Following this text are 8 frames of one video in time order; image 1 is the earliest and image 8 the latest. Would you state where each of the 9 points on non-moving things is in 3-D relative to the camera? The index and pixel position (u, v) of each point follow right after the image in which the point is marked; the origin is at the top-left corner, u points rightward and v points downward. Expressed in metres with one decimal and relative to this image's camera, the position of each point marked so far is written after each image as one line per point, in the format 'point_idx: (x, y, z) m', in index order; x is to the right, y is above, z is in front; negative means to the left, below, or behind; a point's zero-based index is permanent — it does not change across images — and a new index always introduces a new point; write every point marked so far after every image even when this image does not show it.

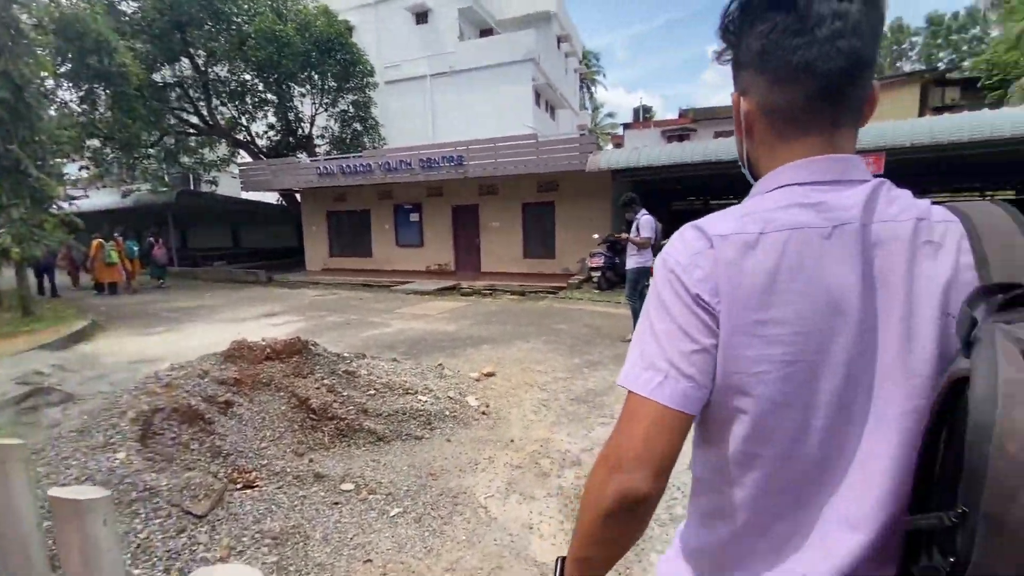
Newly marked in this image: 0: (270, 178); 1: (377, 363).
0: (-8.2, +3.7, +16.2) m
1: (-1.4, -0.8, +5.0) m
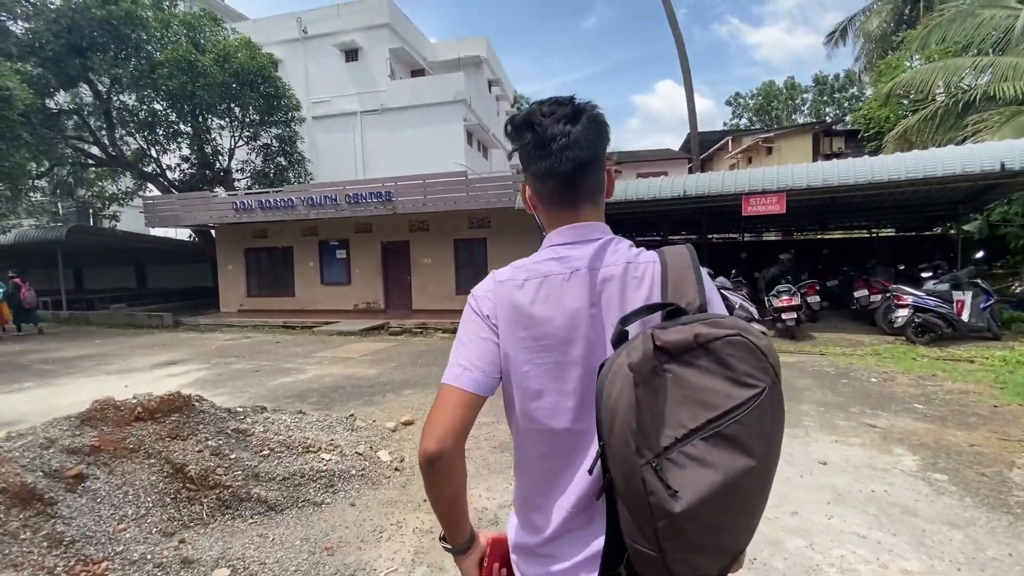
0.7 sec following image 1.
0: (-10.4, +2.3, +15.0) m
1: (-2.2, -1.2, +4.5) m
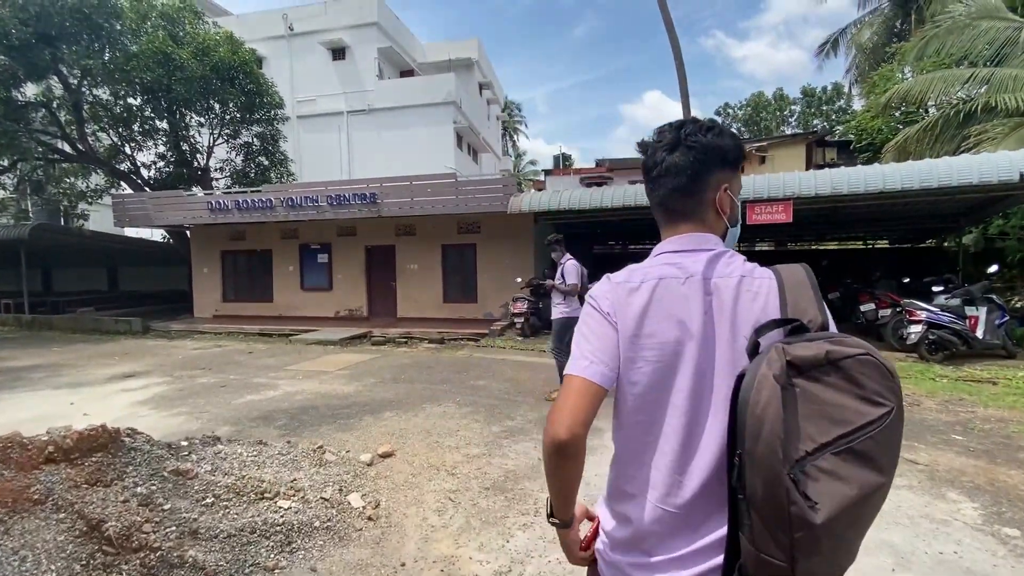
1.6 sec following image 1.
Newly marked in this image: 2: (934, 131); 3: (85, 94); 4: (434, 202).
0: (-10.6, +2.2, +14.2) m
1: (-2.2, -1.3, +3.8) m
2: (+11.1, +4.1, +12.7) m
3: (-13.9, +6.3, +15.8) m
4: (-1.9, +2.1, +12.1) m
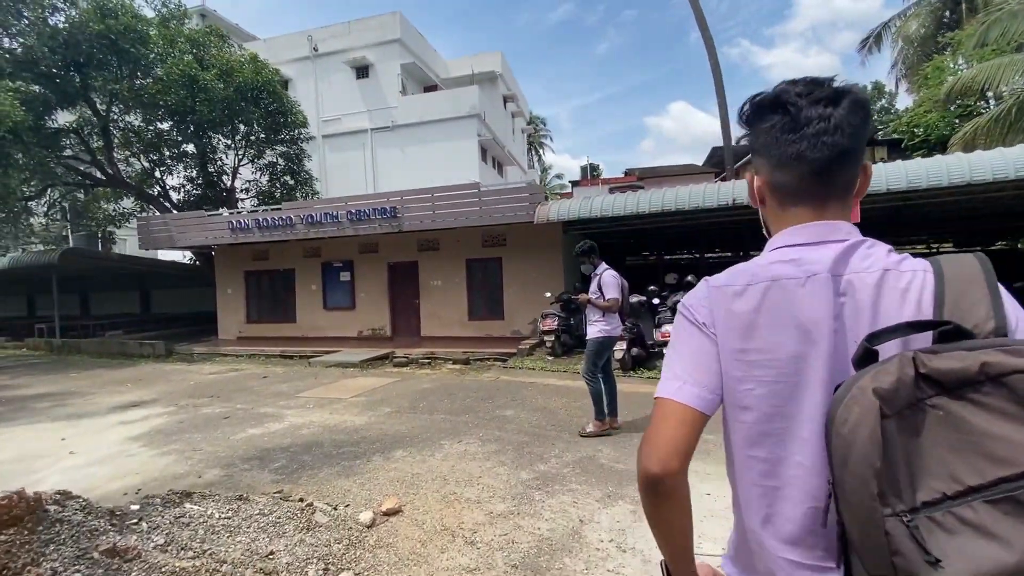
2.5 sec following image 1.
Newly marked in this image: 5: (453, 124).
0: (-9.9, +1.6, +14.1) m
1: (-2.0, -1.4, +3.1) m
2: (+11.7, +4.0, +11.4) m
3: (-13.1, +5.6, +16.0) m
4: (-1.3, +1.7, +11.4) m
5: (-2.4, +6.7, +19.8) m
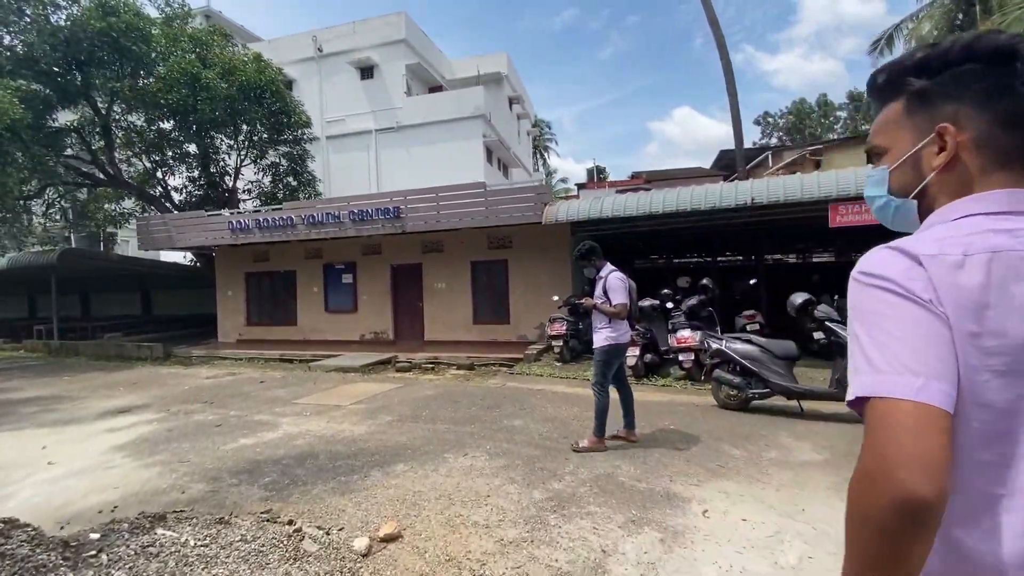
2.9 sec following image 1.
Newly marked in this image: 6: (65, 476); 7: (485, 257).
0: (-9.7, +1.5, +13.8) m
1: (-1.9, -1.4, +2.8) m
2: (+11.9, +3.9, +11.0) m
3: (-12.9, +5.5, +15.8) m
4: (-1.1, +1.7, +11.1) m
5: (-2.2, +6.6, +19.5) m
6: (-4.2, -1.8, +4.5) m
7: (-0.7, +0.8, +12.3) m
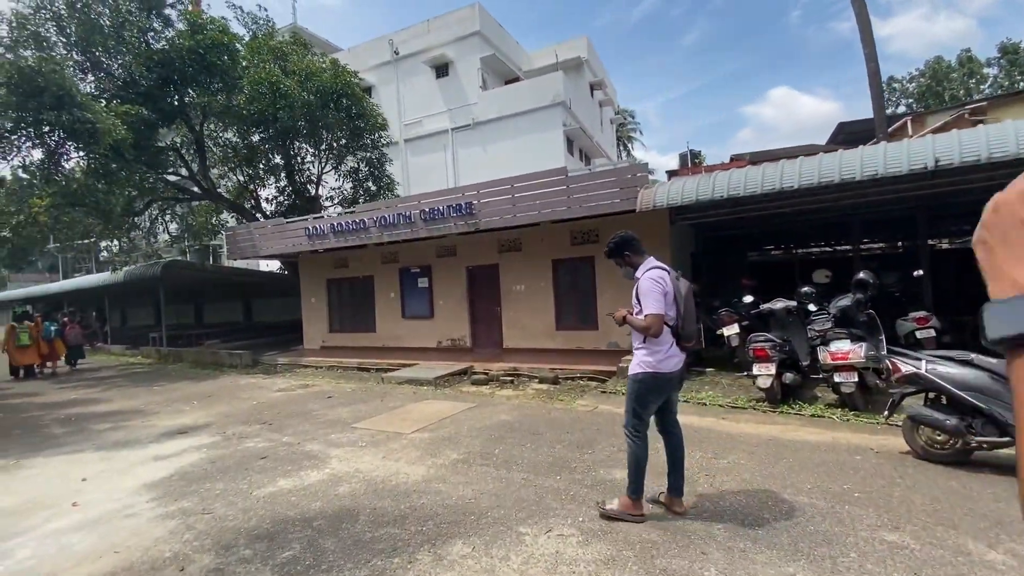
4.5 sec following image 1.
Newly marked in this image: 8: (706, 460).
0: (-7.4, +1.3, +13.9) m
1: (-1.5, -1.5, +1.7) m
2: (+13.4, +4.1, +7.4) m
3: (-10.3, +5.2, +16.4) m
4: (+0.6, +1.6, +9.8) m
5: (+0.9, +6.5, +18.3) m
6: (-3.5, -1.9, +3.8) m
7: (+1.3, +0.7, +10.9) m
8: (+1.8, -1.5, +4.4) m
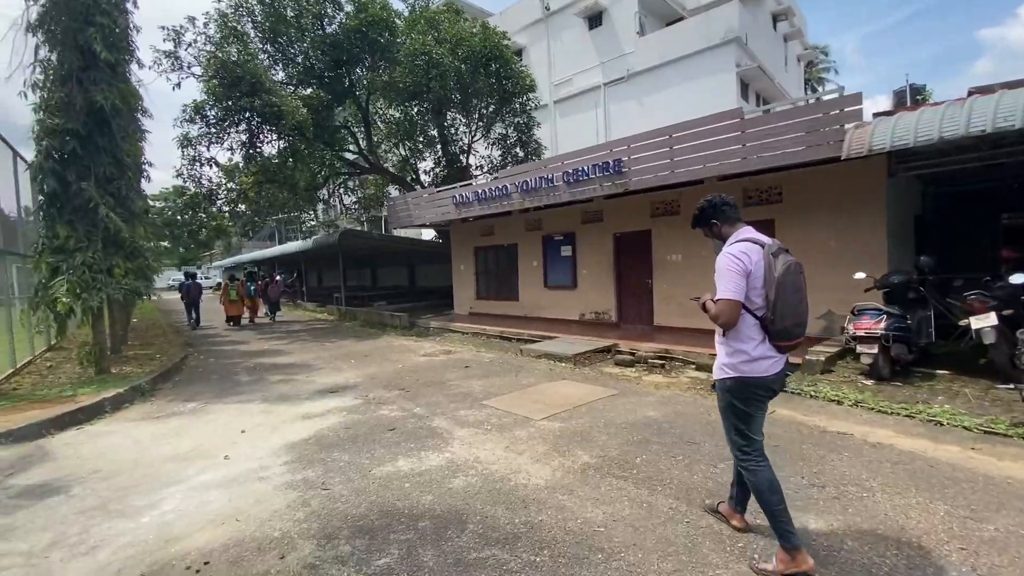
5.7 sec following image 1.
0: (-3.0, +2.3, +14.5) m
1: (-1.3, -1.4, +1.4) m
2: (+14.8, +4.1, +1.9) m
3: (-5.0, +6.5, +17.6) m
4: (+3.3, +2.1, +8.2) m
5: (+6.2, +7.5, +15.8) m
6: (-2.4, -1.6, +4.0) m
7: (+4.3, +1.3, +9.1) m
8: (+2.7, -1.4, +2.9) m
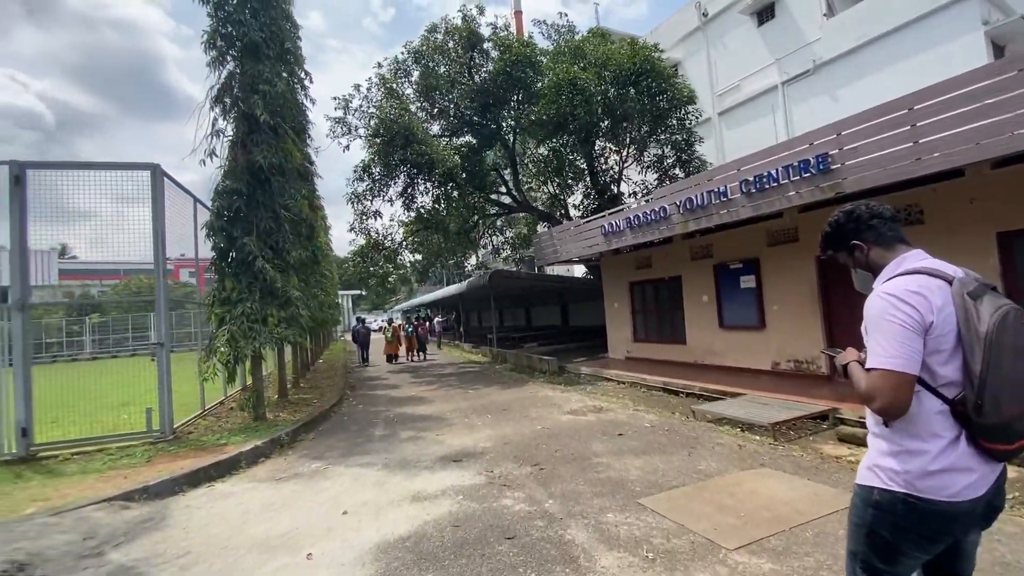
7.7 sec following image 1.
0: (+1.3, +1.1, +13.5) m
1: (-1.2, -1.5, +0.2) m
2: (+14.1, +4.5, -3.9) m
3: (+0.3, +5.0, +17.3) m
4: (+5.3, +1.7, +5.5) m
5: (+10.4, +6.6, +12.2) m
6: (-1.4, -2.0, +3.0) m
7: (+6.5, +0.8, +6.0) m
8: (+3.1, -1.5, +0.4) m
